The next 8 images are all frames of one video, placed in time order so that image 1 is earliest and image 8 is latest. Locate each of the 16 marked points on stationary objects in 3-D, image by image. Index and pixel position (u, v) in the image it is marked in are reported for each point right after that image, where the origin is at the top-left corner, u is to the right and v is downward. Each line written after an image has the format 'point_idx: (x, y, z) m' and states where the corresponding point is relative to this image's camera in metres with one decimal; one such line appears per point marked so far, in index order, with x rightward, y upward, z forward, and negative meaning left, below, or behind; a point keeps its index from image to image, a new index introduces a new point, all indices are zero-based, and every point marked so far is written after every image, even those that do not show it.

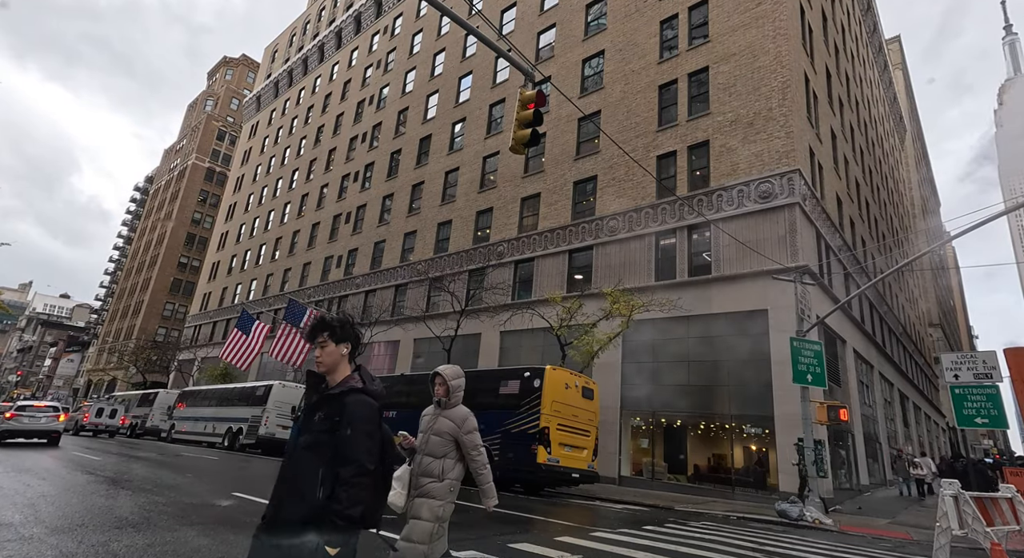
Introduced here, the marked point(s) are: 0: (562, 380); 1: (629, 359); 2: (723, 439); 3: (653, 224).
0: (+1.3, -2.4, +13.5) m
1: (+4.1, -2.8, +19.0) m
2: (+6.1, -4.8, +16.2) m
3: (+5.0, +1.9, +19.4) m
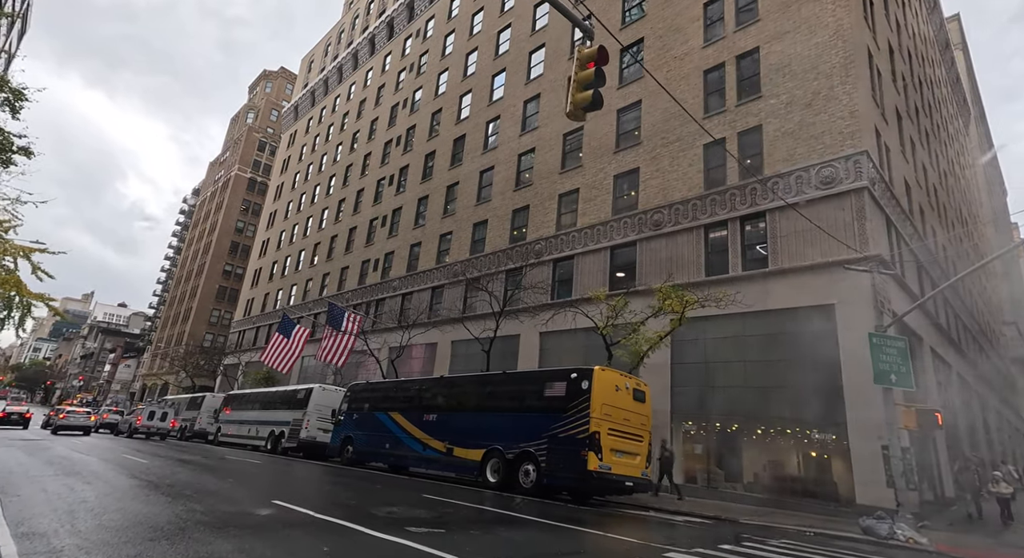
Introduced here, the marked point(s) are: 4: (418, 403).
0: (+2.3, -2.3, +12.7) m
1: (+5.5, -2.6, +18.0) m
2: (+7.3, -4.6, +15.1) m
3: (+6.3, +2.1, +18.4) m
4: (-3.2, -4.3, +19.1) m
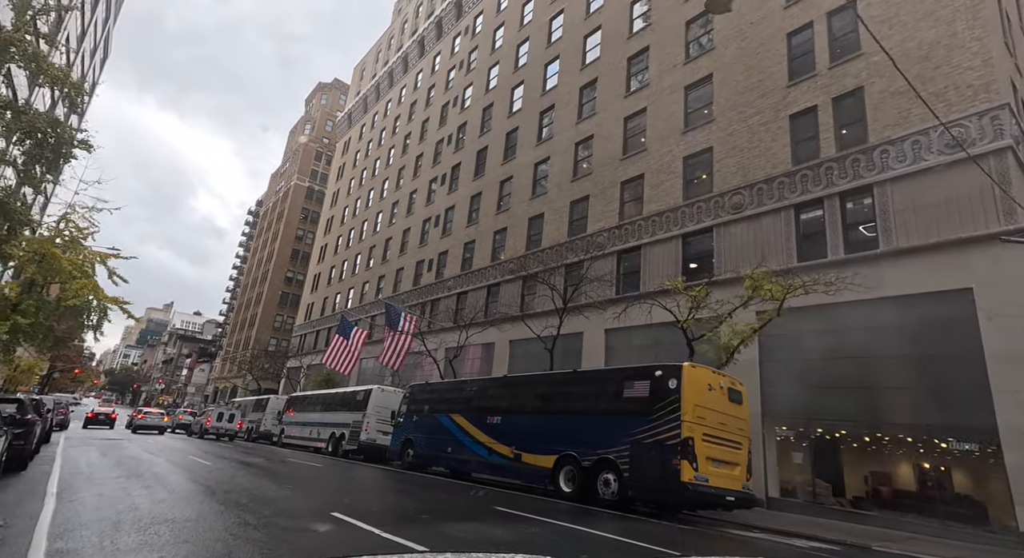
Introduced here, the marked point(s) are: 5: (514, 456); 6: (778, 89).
0: (+3.9, -2.0, +11.1) m
1: (+7.5, -2.2, +16.1) m
2: (+9.1, -4.2, +13.1) m
3: (+8.3, +2.5, +16.4) m
4: (-1.0, -4.1, +18.1) m
5: (+0.1, -4.9, +15.3) m
6: (+8.6, +6.2, +17.8) m
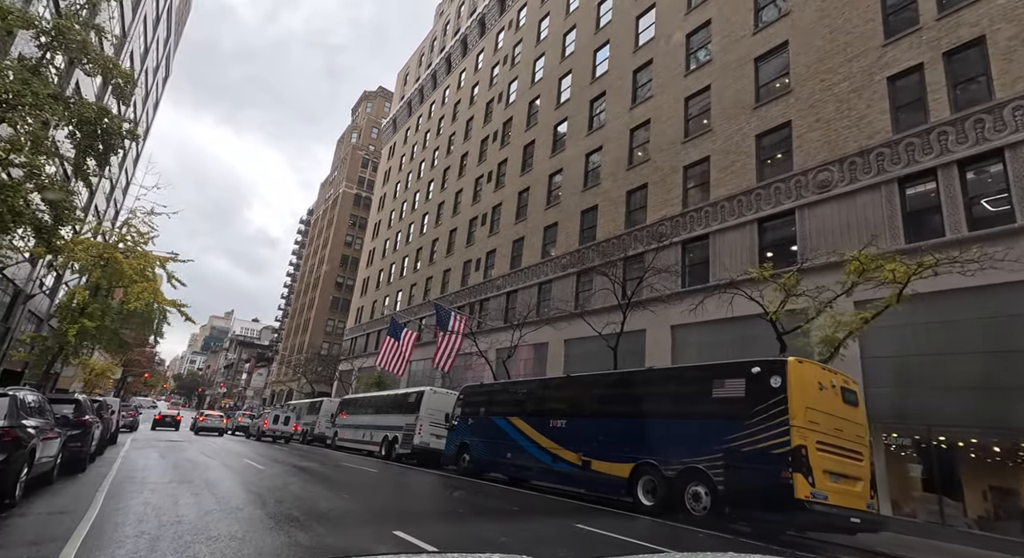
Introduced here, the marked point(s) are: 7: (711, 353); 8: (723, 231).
0: (+5.2, -1.7, +9.5) m
1: (+9.2, -1.8, +14.2) m
2: (+10.6, -3.7, +11.0) m
3: (+9.9, +2.9, +14.4) m
4: (+0.9, -3.9, +16.8) m
5: (+1.8, -4.7, +14.0) m
6: (+10.3, +6.6, +15.8) m
7: (+6.9, -2.5, +18.9) m
8: (+7.5, +1.7, +19.4) m
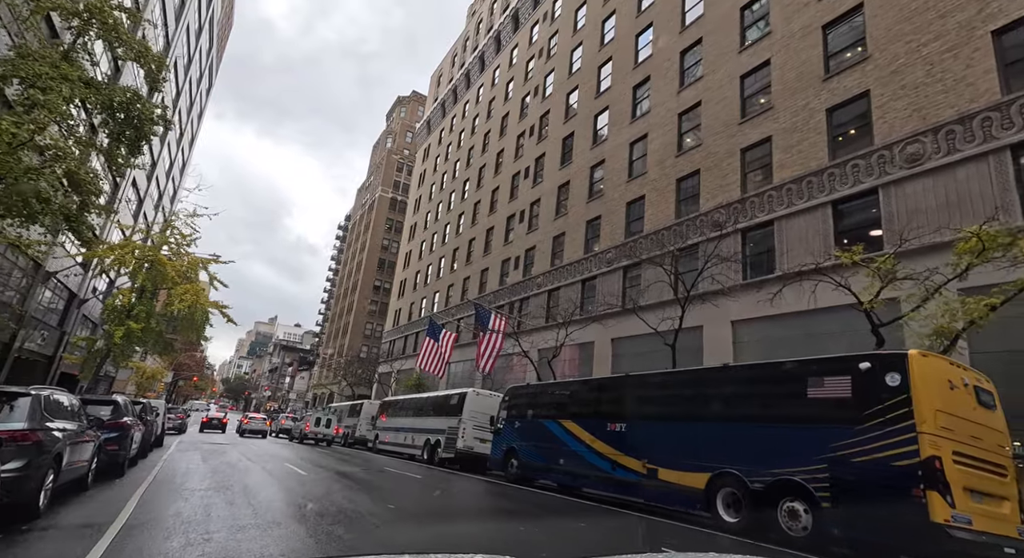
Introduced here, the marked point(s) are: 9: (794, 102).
0: (+6.2, -1.4, +8.0) m
1: (+10.5, -1.5, +12.4) m
2: (+11.7, -3.3, +9.1) m
3: (+11.1, +3.3, +12.6) m
4: (+2.4, -3.7, +15.5) m
5: (+3.2, -4.4, +12.6) m
6: (+11.5, +7.0, +14.0) m
7: (+8.4, -2.2, +17.2) m
8: (+9.0, +2.1, +17.7) m
9: (+9.6, +6.0, +18.6) m
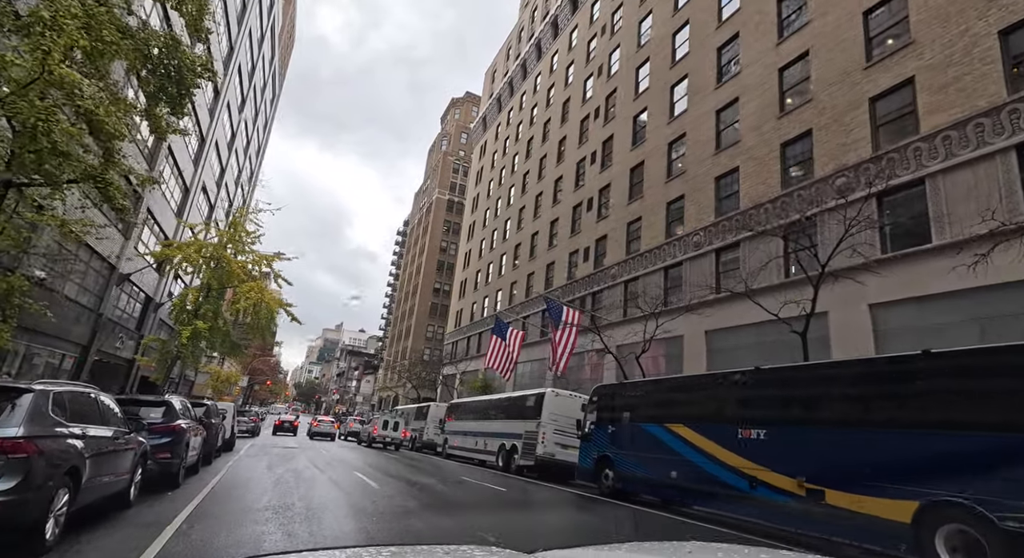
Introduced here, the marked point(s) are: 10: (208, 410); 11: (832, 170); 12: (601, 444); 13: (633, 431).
0: (+7.7, -0.6, +4.7) m
1: (+12.4, -0.6, +8.7) m
2: (+13.4, -2.4, +5.3) m
3: (+13.0, +4.2, +8.9) m
4: (+4.8, -3.1, +12.6) m
5: (+5.3, -3.8, +9.7) m
6: (+13.4, +7.9, +10.2) m
7: (+10.9, -1.4, +13.7) m
8: (+11.4, +2.9, +14.1) m
9: (+11.9, +6.8, +15.0) m
10: (-11.2, -4.9, +20.3) m
11: (+10.6, +3.7, +17.8) m
12: (+2.9, -5.4, +17.9) m
13: (+3.6, -4.4, +16.1) m
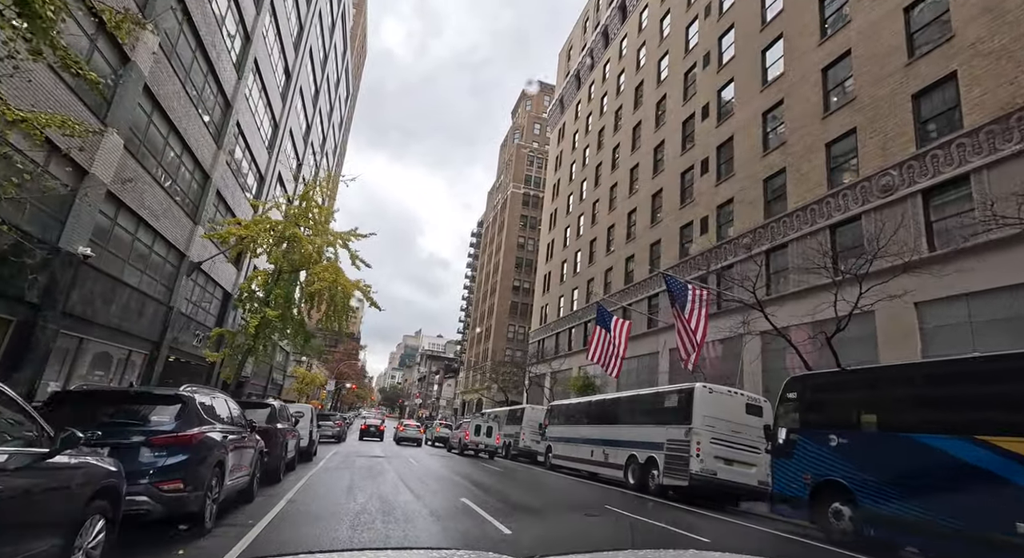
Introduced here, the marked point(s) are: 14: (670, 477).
0: (+9.5, +1.0, -1.7) m
1: (+14.7, +1.2, +1.6) m
2: (+15.3, -0.5, -1.9) m
3: (+15.1, +6.0, +1.8) m
4: (+7.8, -1.6, +6.5) m
5: (+7.9, -2.3, +3.5) m
6: (+15.5, +9.7, +3.1) m
7: (+13.9, +0.3, +6.8) m
8: (+14.3, +4.6, +7.2) m
9: (+14.8, +8.6, +8.0) m
10: (-7.0, -4.0, +16.2) m
11: (+13.9, +5.4, +10.9) m
12: (+6.7, -3.9, +11.9) m
13: (+7.1, -3.0, +10.1) m
14: (+5.2, -6.4, +18.0) m
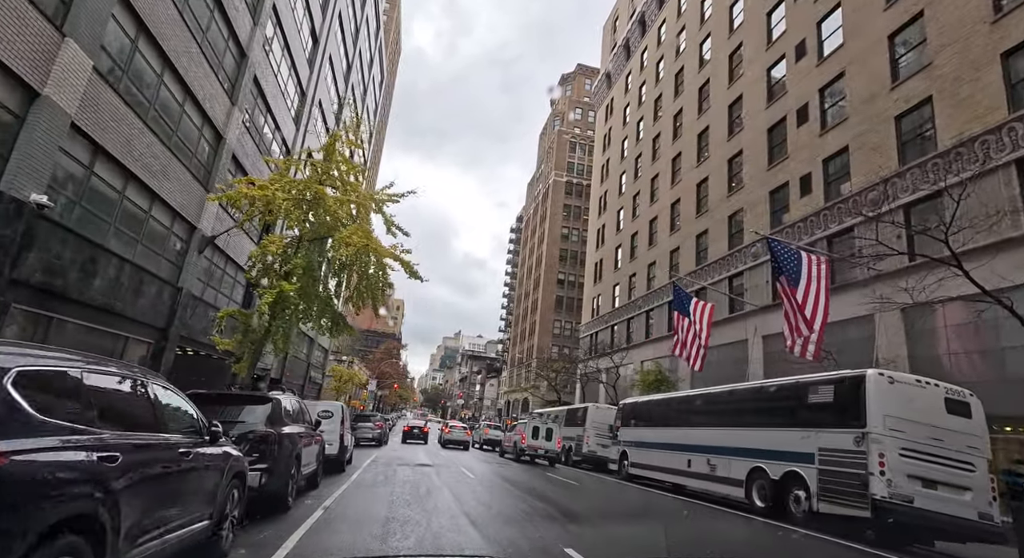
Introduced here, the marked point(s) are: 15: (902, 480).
0: (+10.3, +2.4, -7.3) m
1: (+15.7, +2.7, -4.3) m
2: (+16.1, +1.0, -7.9) m
3: (+16.0, +7.5, -4.2) m
4: (+9.1, -0.2, +1.0) m
5: (+9.1, -0.9, -2.0) m
6: (+16.4, +11.2, -2.9) m
7: (+15.3, +1.8, +0.9) m
8: (+15.6, +6.2, +1.2) m
9: (+16.1, +10.1, +2.0) m
10: (-4.9, -2.9, +11.7) m
11: (+15.4, +6.9, +5.0) m
12: (+8.4, -2.6, +6.5) m
13: (+8.7, -1.6, +4.6) m
14: (+7.4, -5.0, +12.6) m
15: (+8.3, -4.1, +11.6) m
